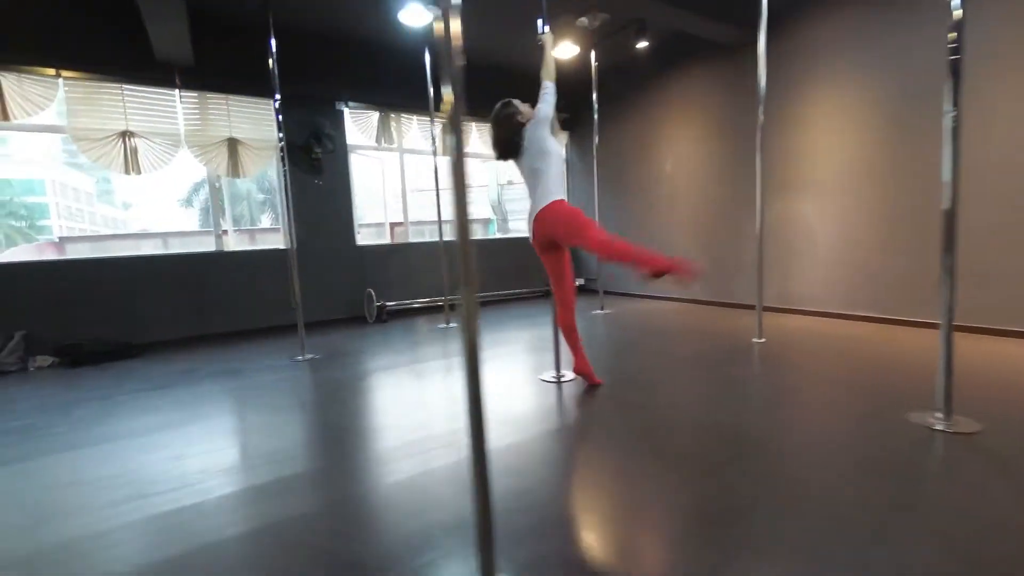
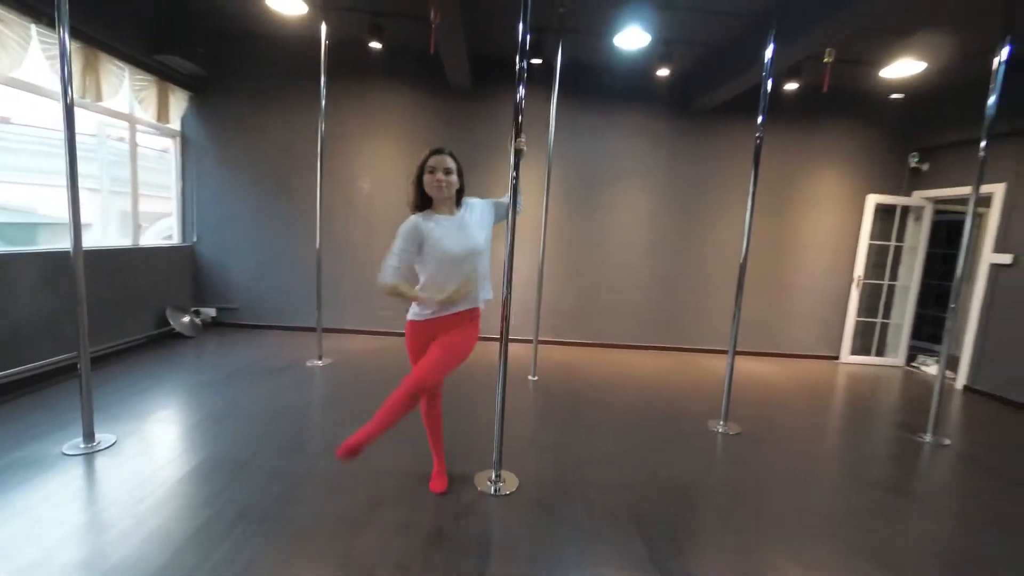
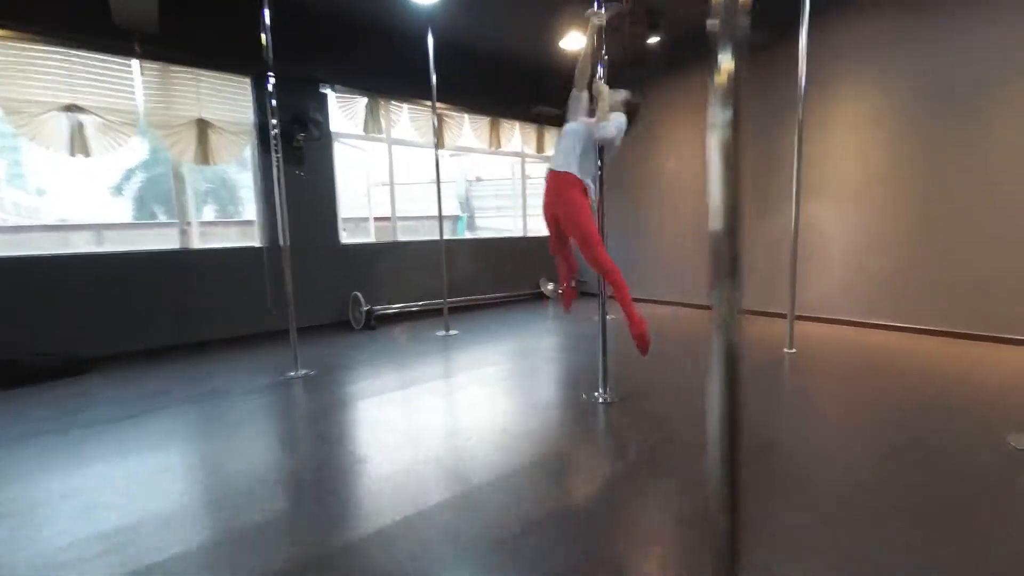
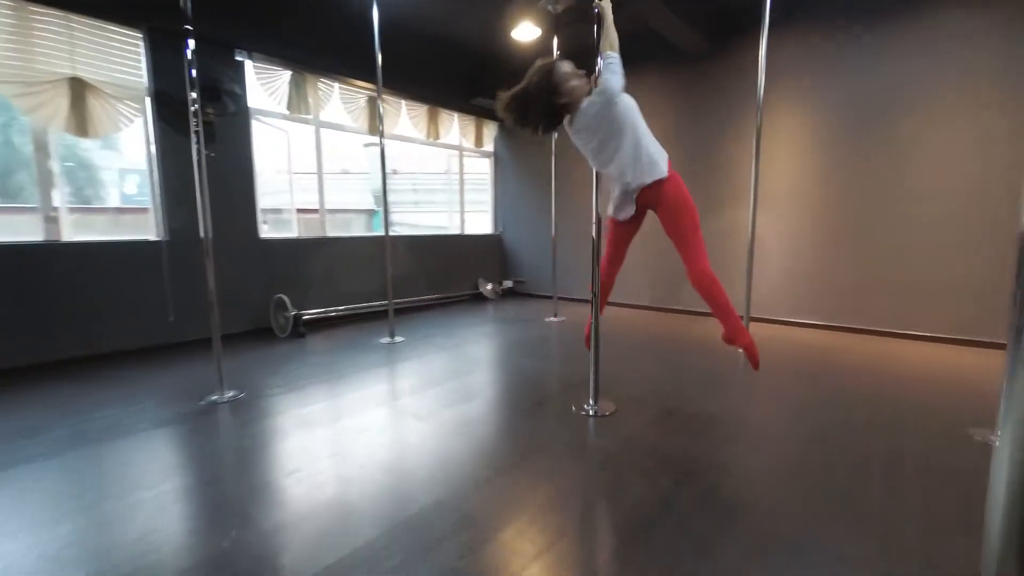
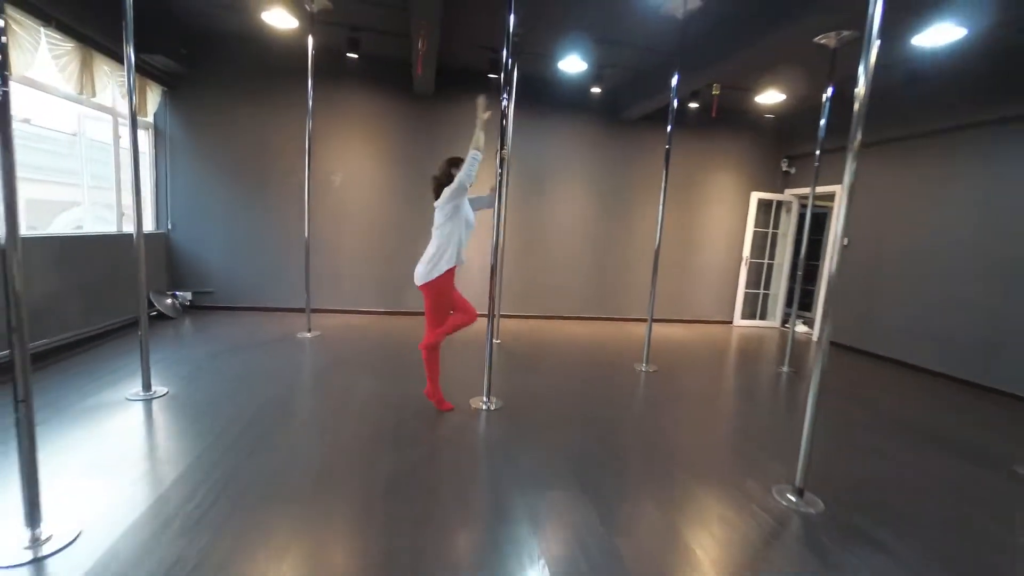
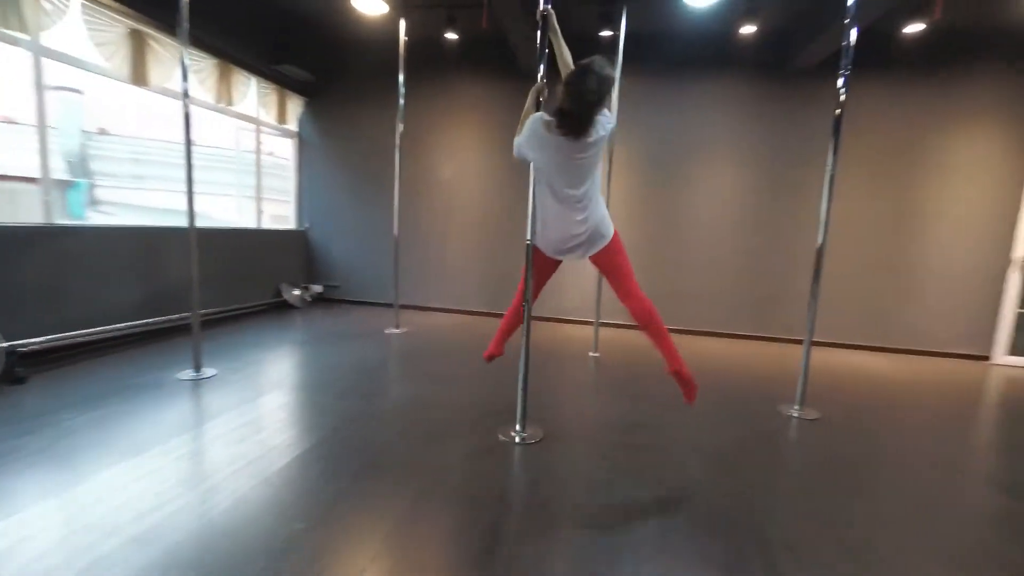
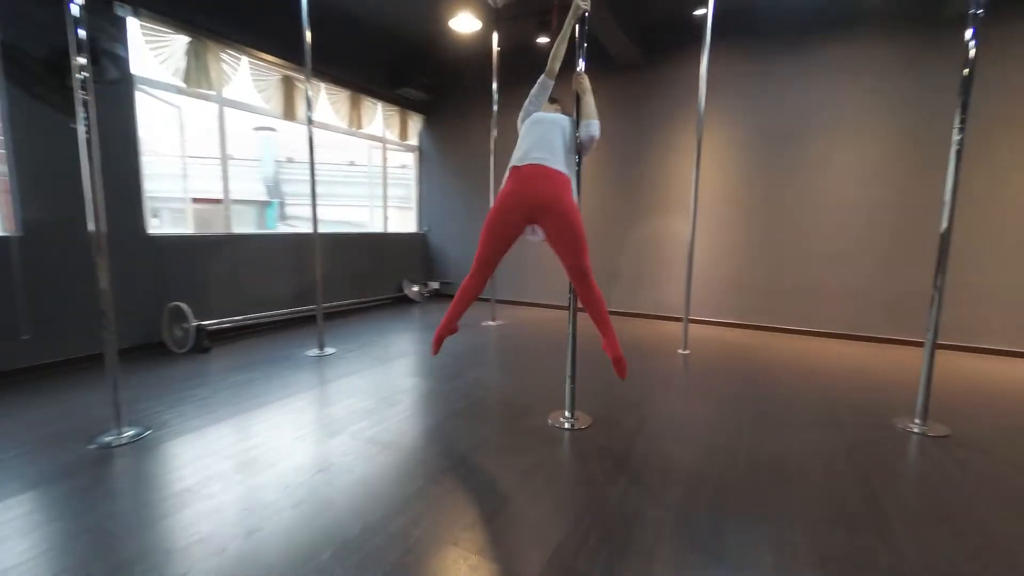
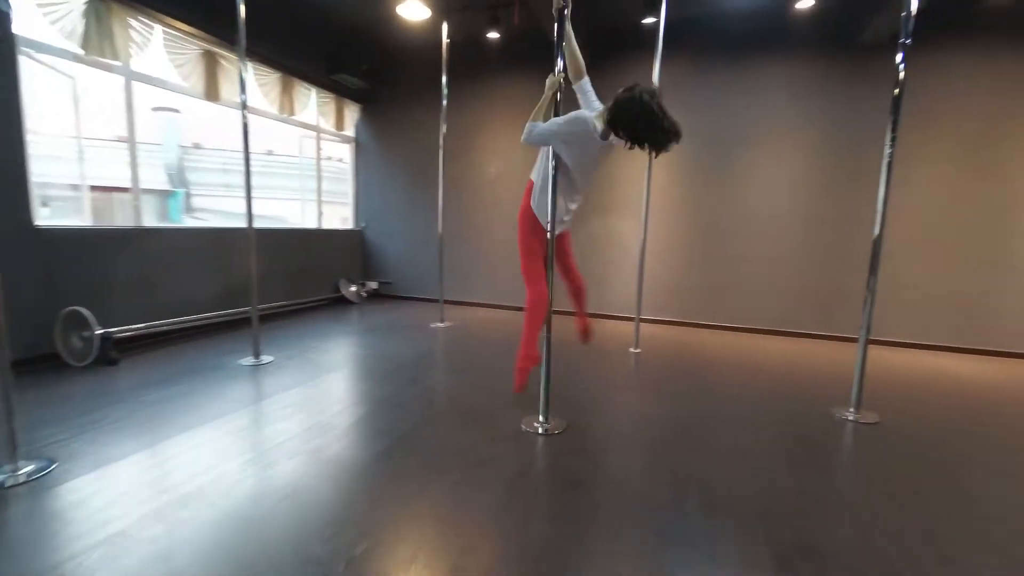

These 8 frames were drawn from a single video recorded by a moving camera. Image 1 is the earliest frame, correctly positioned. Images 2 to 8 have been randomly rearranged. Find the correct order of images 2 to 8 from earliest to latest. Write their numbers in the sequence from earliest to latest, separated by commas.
3, 4, 7, 8, 6, 2, 5
